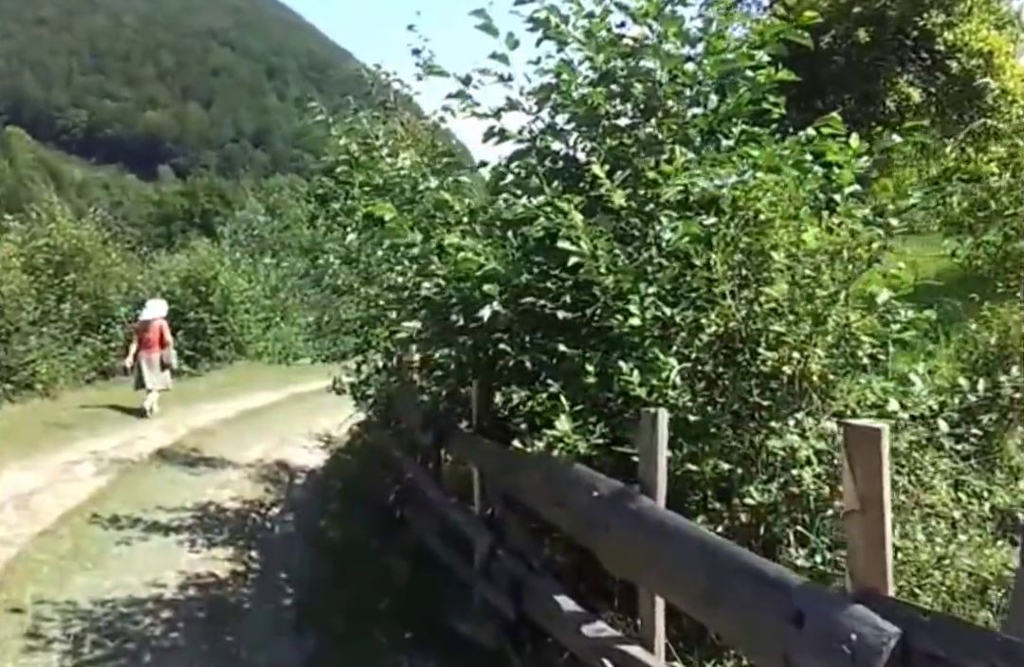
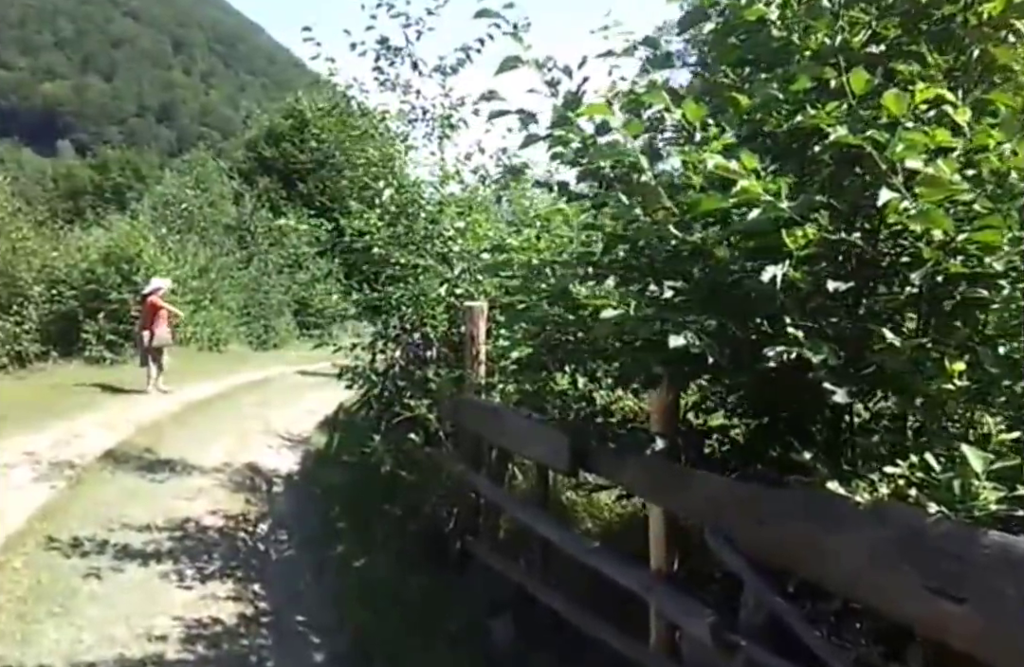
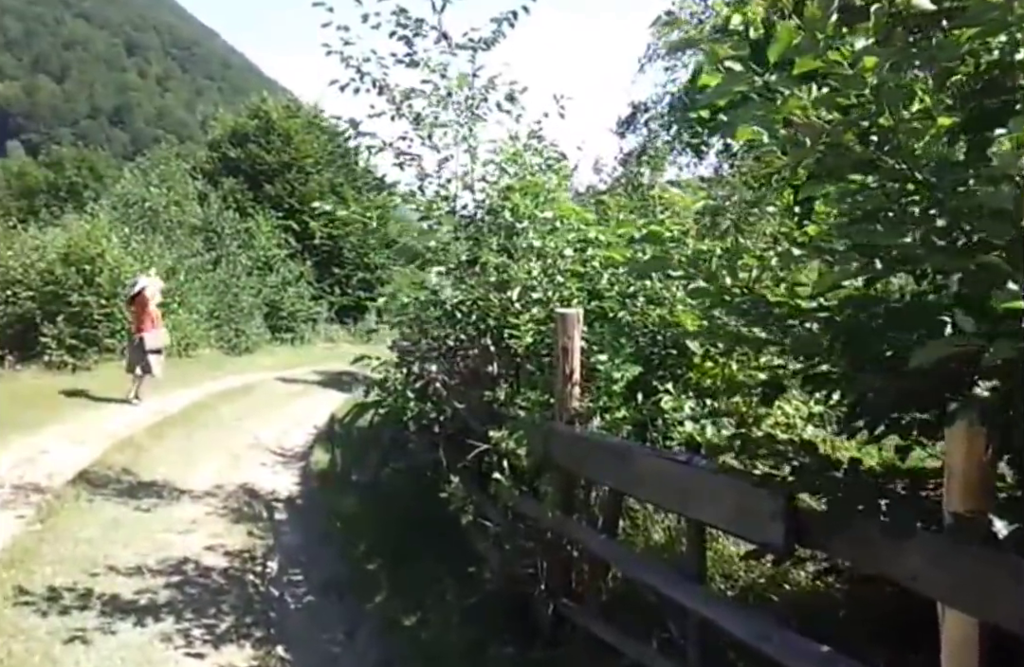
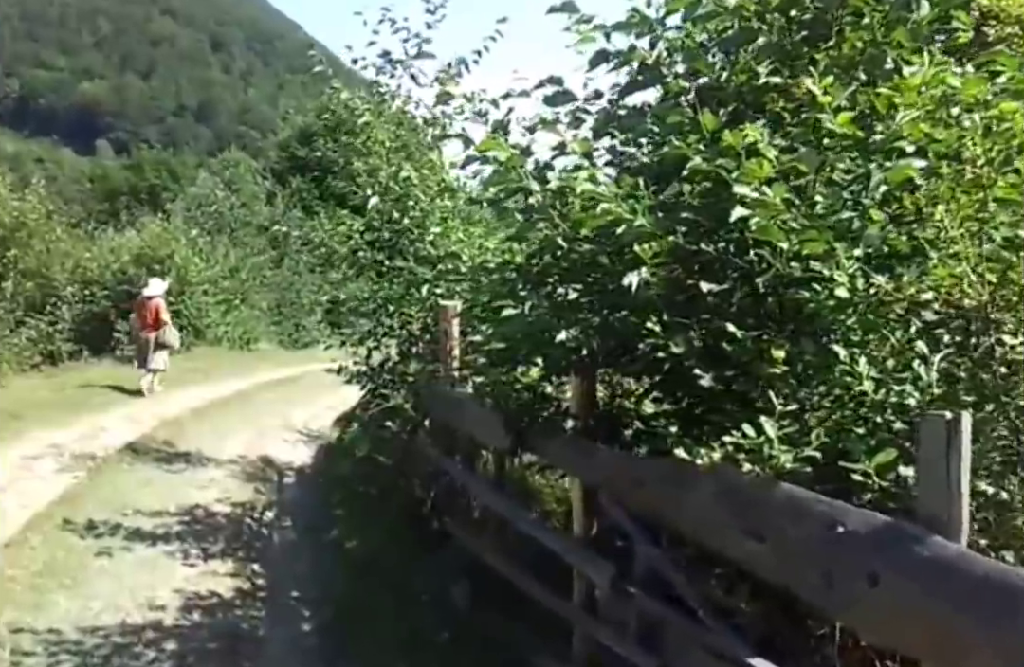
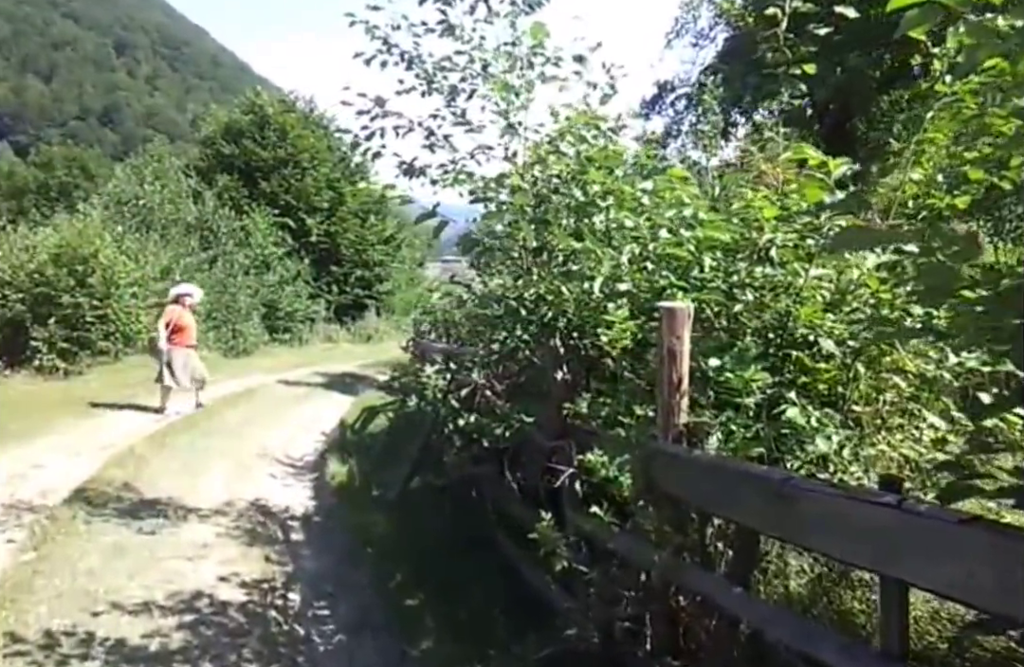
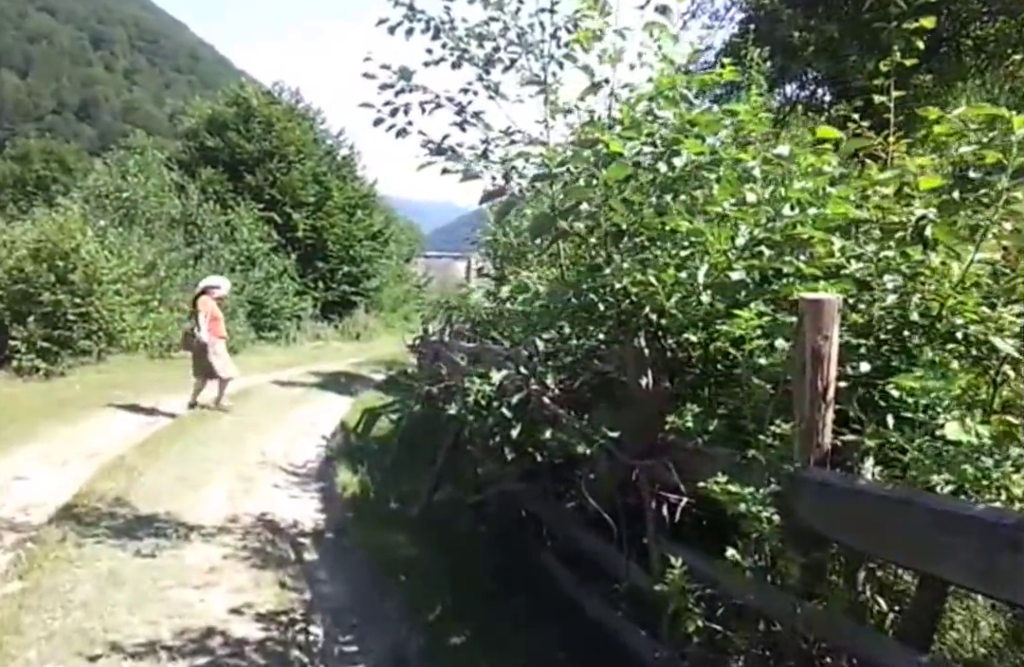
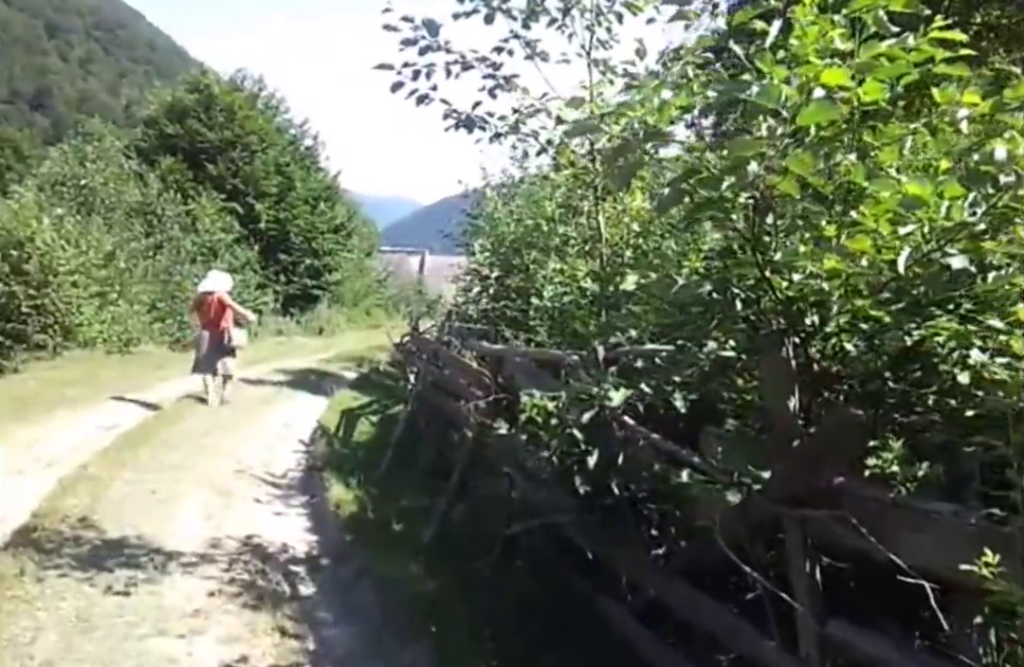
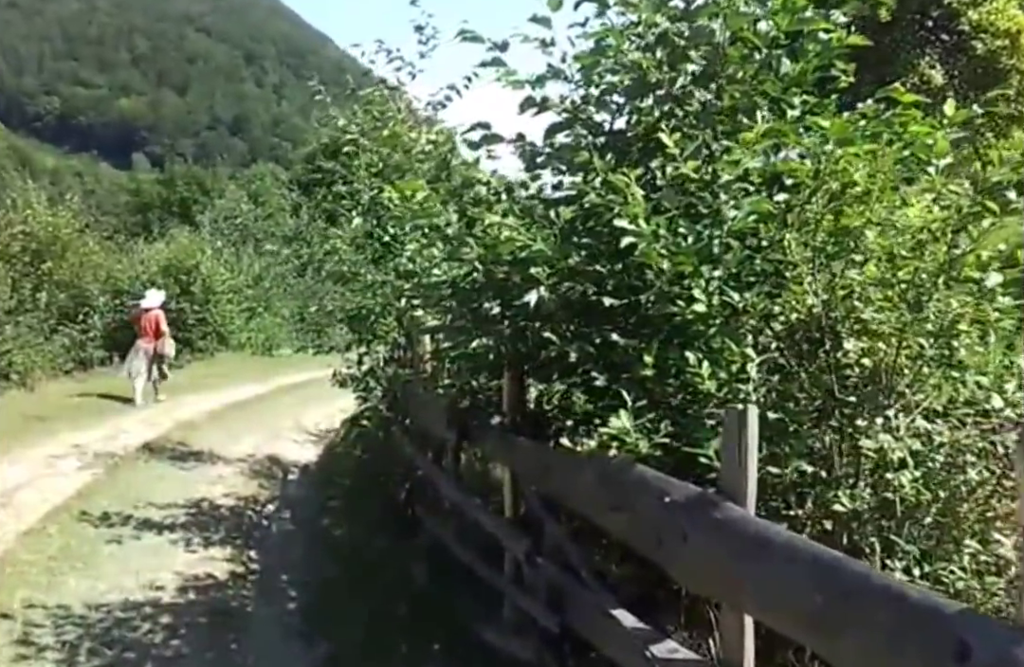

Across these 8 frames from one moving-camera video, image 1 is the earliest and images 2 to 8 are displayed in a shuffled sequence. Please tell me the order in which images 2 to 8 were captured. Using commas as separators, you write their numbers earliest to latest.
8, 4, 2, 3, 5, 6, 7
